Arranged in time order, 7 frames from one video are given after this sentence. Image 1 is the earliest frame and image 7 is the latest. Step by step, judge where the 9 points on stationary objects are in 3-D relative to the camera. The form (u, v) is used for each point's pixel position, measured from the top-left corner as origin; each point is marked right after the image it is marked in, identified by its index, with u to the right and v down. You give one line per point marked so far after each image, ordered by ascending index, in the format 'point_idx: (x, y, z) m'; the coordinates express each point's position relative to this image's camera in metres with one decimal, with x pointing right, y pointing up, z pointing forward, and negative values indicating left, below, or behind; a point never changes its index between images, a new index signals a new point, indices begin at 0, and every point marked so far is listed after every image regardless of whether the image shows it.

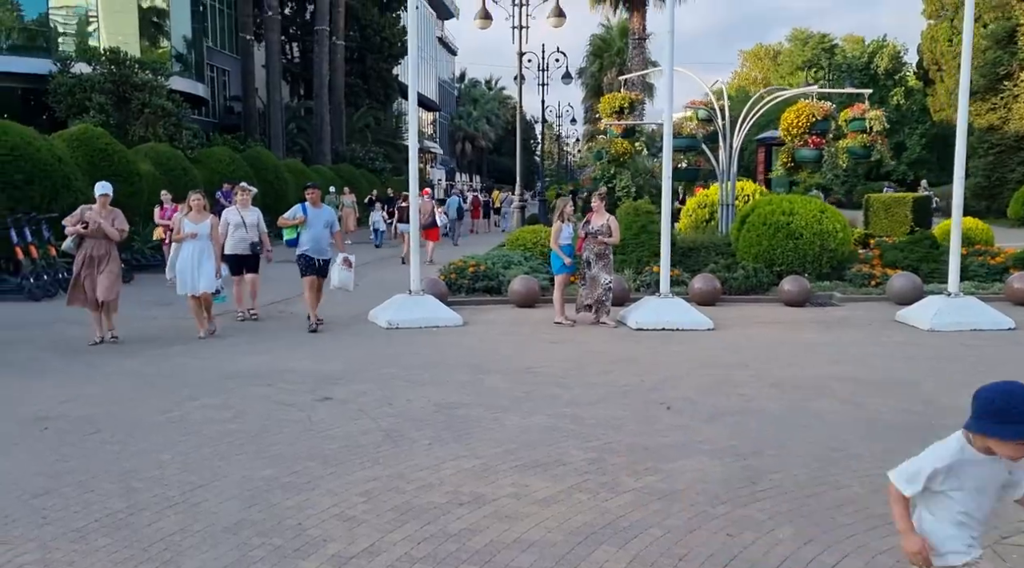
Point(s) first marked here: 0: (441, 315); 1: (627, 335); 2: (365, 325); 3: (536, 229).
0: (-0.9, -0.4, +13.5) m
1: (+1.3, -0.6, +12.0) m
2: (-1.8, -0.5, +13.5) m
3: (+0.4, +1.0, +19.2) m
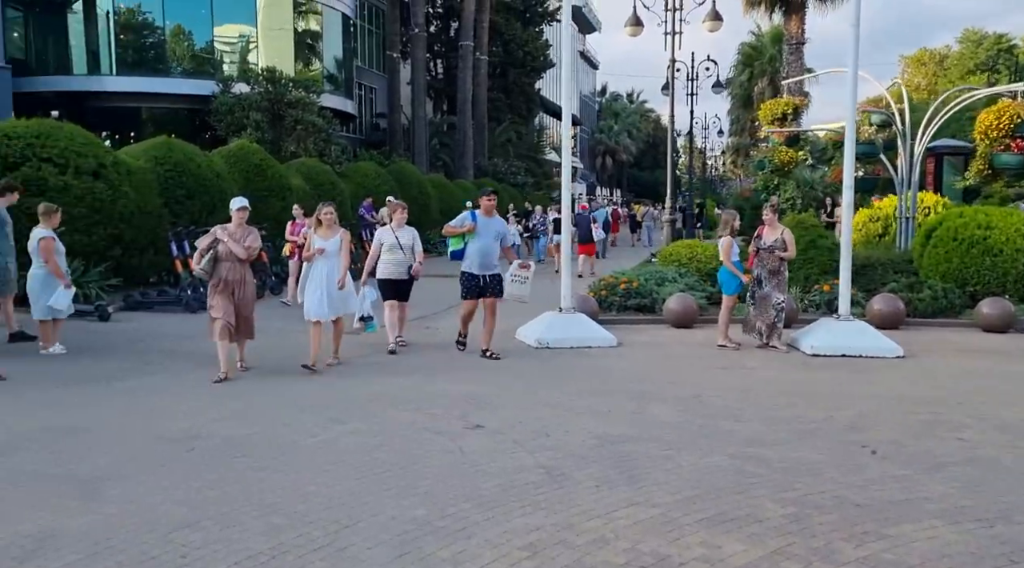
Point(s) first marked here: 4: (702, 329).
0: (+1.0, -0.6, +12.7) m
1: (+2.9, -0.8, +10.9) m
2: (0.0, -0.7, +12.8) m
3: (+3.0, +0.7, +18.2) m
4: (+2.5, -0.6, +14.4) m
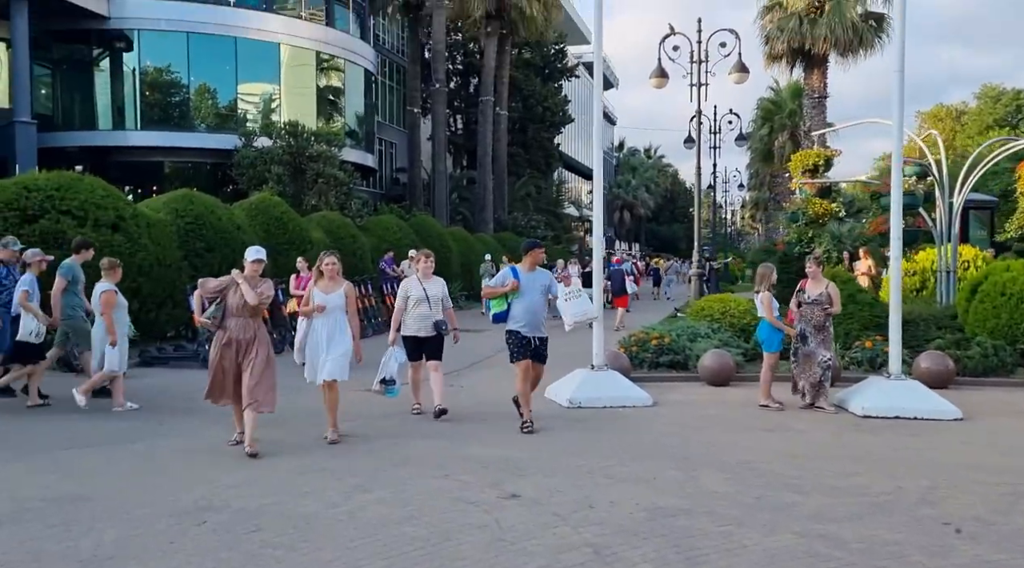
0: (+1.3, -1.2, +12.1) m
1: (+3.2, -1.4, +10.3) m
2: (+0.3, -1.4, +12.2) m
3: (+3.4, -0.2, +17.7) m
4: (+2.9, -1.3, +13.8) m
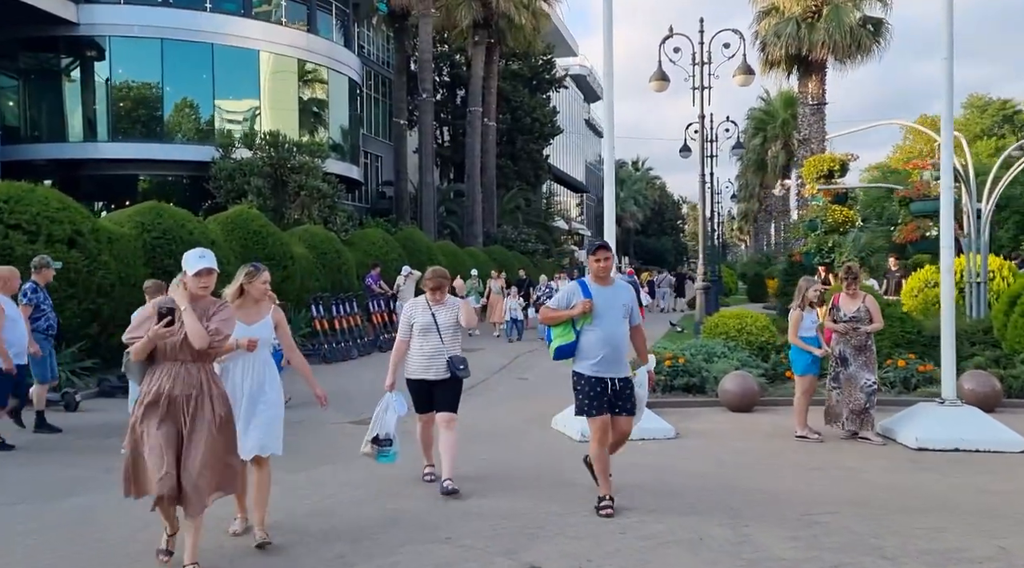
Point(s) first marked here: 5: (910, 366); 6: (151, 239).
0: (+1.3, -1.4, +10.8) m
1: (+3.3, -1.5, +8.9) m
2: (+0.4, -1.5, +10.8) m
3: (+3.4, -0.4, +16.3) m
4: (+2.9, -1.5, +12.5) m
5: (+5.2, -1.1, +14.4) m
6: (-5.1, +0.6, +15.6) m
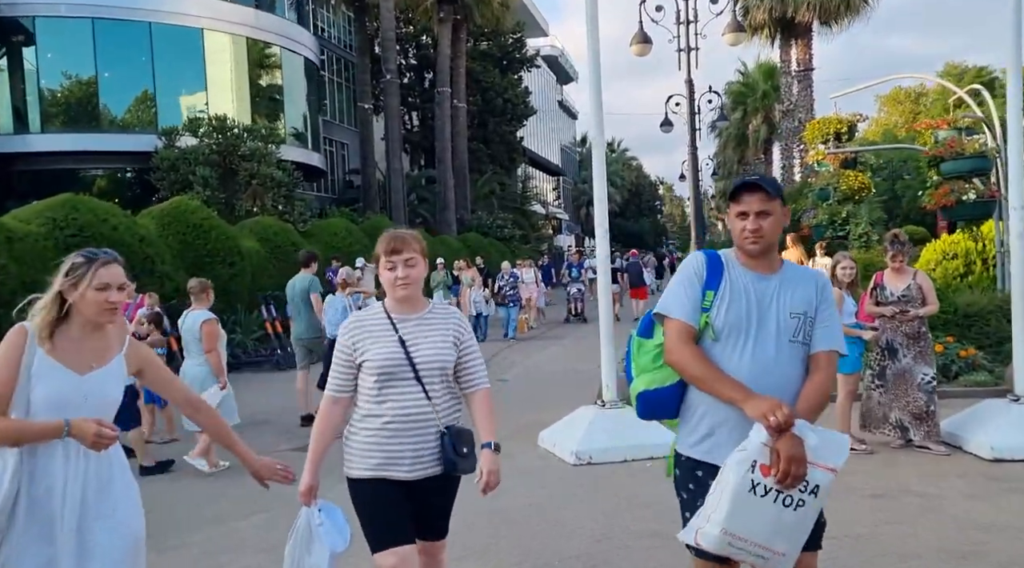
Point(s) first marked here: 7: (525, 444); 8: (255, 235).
0: (+1.2, -1.3, +8.8) m
1: (+3.1, -1.3, +7.0) m
2: (+0.2, -1.4, +8.8) m
3: (+3.0, -0.2, +14.4) m
4: (+2.7, -1.3, +10.5) m
5: (+5.0, -0.8, +12.5) m
6: (-5.5, +0.6, +13.4) m
7: (+0.1, -1.5, +10.0) m
8: (-4.5, +0.9, +19.5) m
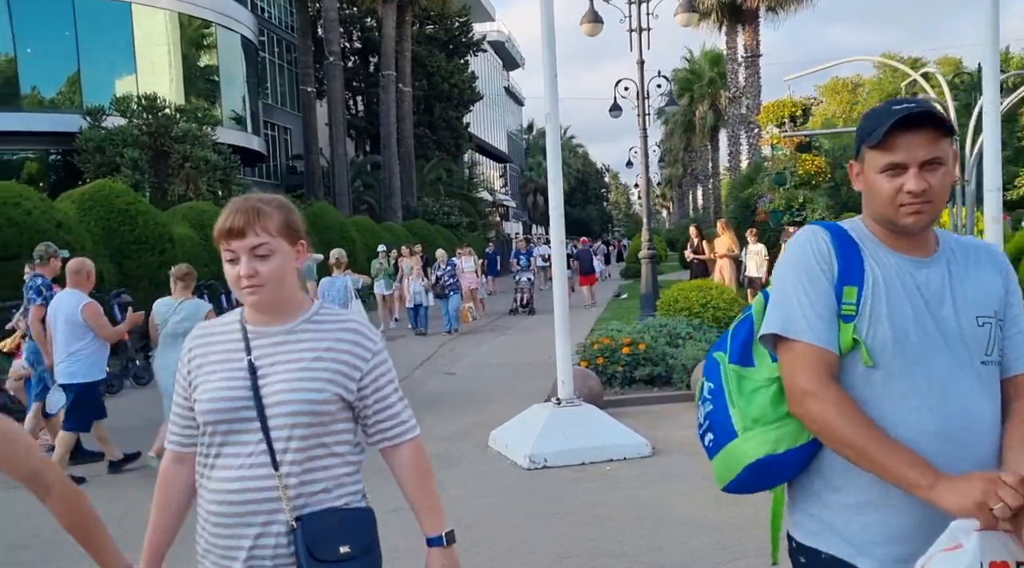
0: (+0.8, -1.2, +8.2) m
1: (+2.8, -1.2, +6.5) m
2: (-0.2, -1.4, +8.1) m
3: (+2.4, 0.0, +13.8) m
4: (+2.2, -1.2, +10.0) m
5: (+4.4, -0.6, +12.0) m
6: (-6.1, +0.7, +12.5) m
7: (-0.3, -1.4, +9.3) m
8: (-5.5, +1.1, +18.6) m
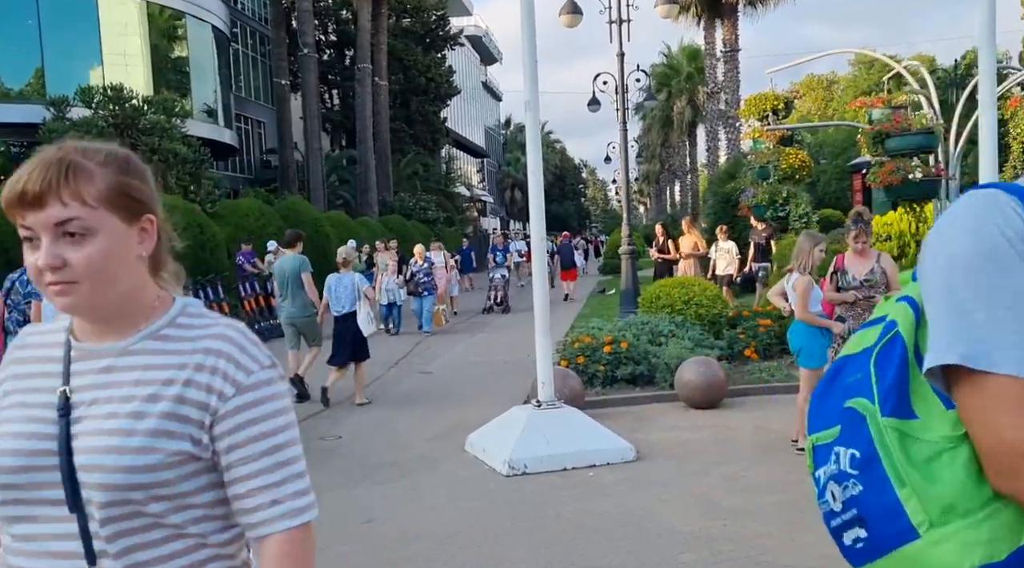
0: (+0.6, -1.1, +7.8) m
1: (+2.7, -1.2, +6.1) m
2: (-0.3, -1.3, +7.8) m
3: (+2.1, 0.0, +13.5) m
4: (+2.0, -1.1, +9.6) m
5: (+4.2, -0.6, +11.7) m
6: (-6.3, +0.7, +12.0) m
7: (-0.5, -1.3, +9.0) m
8: (-5.8, +1.1, +18.1) m
